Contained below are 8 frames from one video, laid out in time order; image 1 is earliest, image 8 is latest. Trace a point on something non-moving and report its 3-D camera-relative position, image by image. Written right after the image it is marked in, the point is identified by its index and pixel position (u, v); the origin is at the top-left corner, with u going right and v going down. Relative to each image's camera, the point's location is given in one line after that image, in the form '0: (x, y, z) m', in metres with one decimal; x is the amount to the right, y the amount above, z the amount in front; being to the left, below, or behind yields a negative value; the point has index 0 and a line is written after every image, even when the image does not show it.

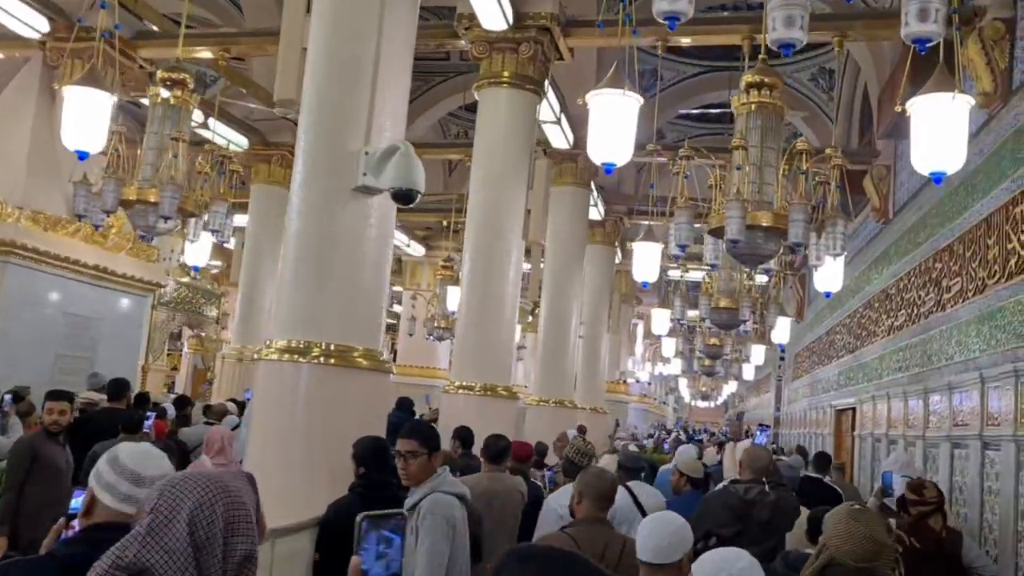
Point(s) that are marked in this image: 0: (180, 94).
0: (-2.6, +1.5, +7.1) m
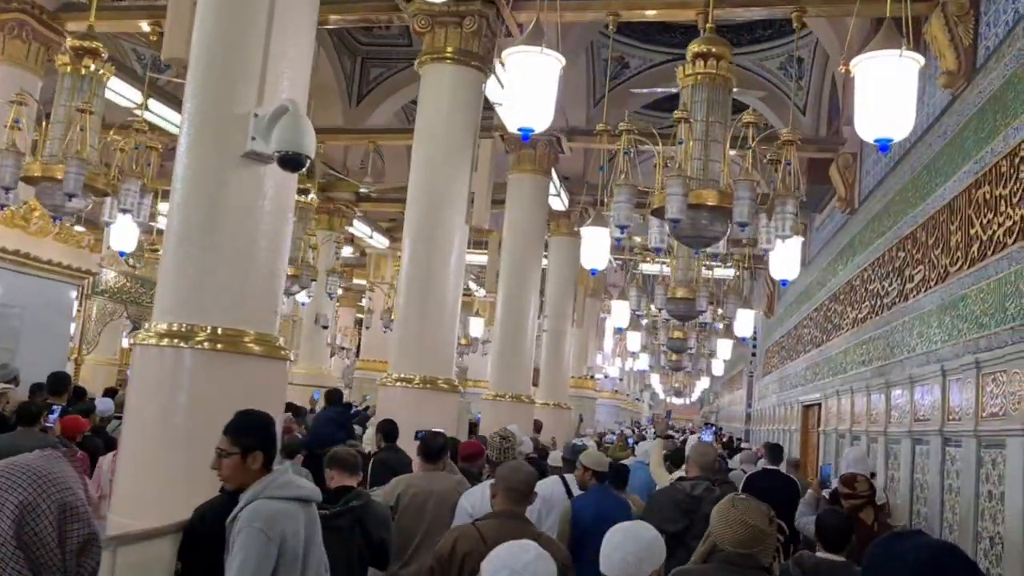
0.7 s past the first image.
0: (-3.1, +1.6, +6.6) m
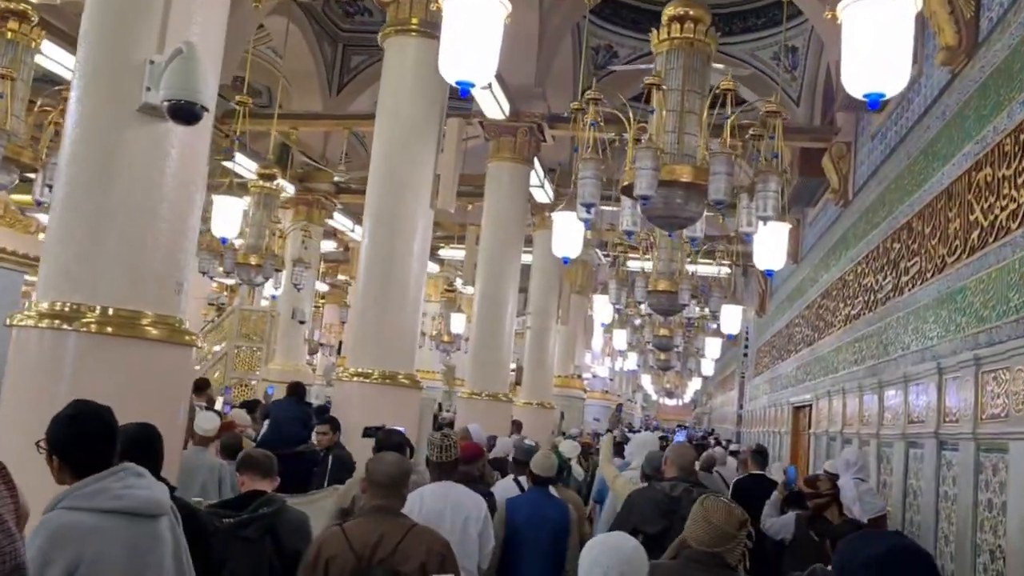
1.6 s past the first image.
0: (-3.3, +1.7, +6.1) m
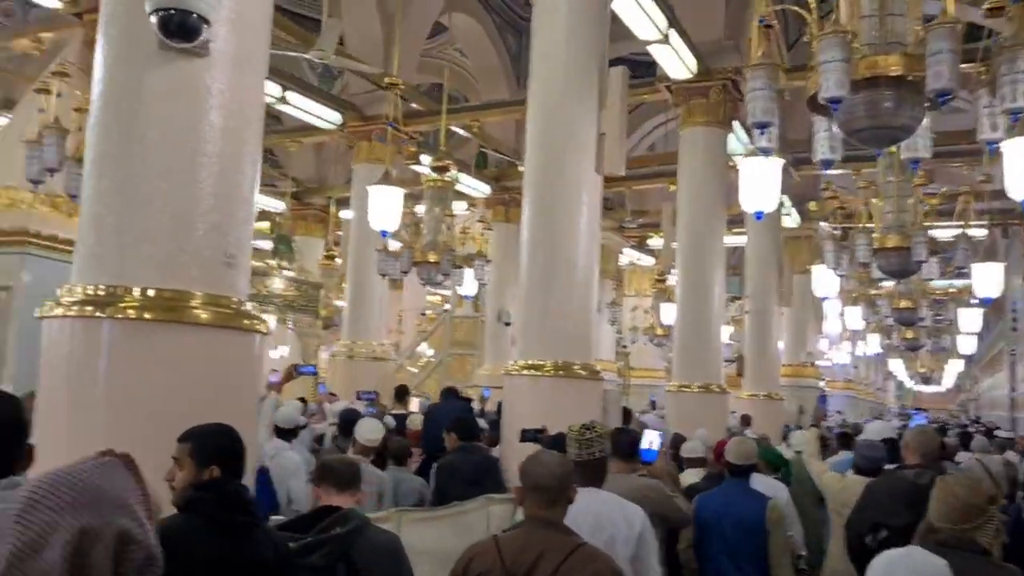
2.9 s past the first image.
0: (-2.4, +1.7, +5.9) m
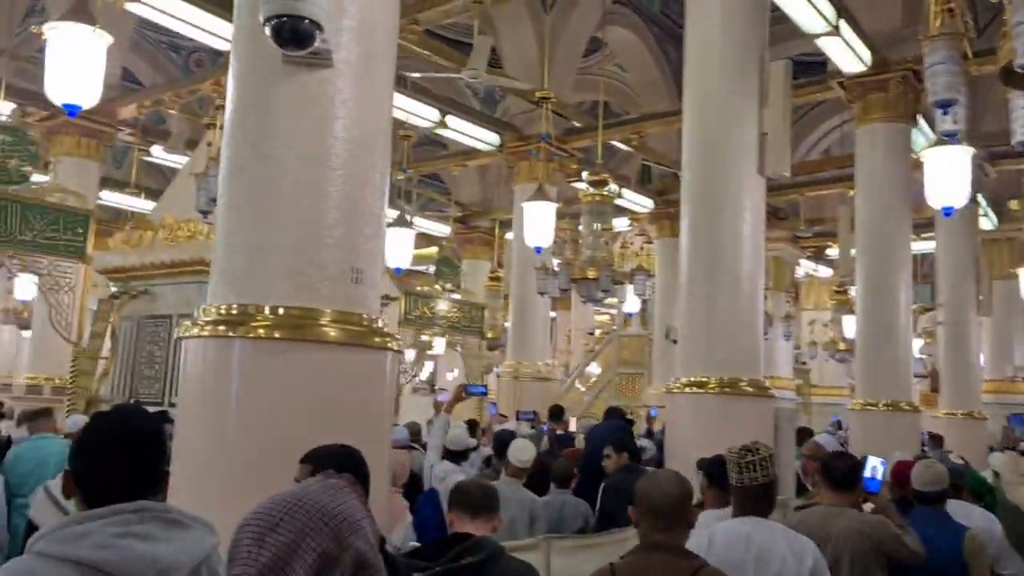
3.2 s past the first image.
0: (-1.4, +1.5, +6.0) m
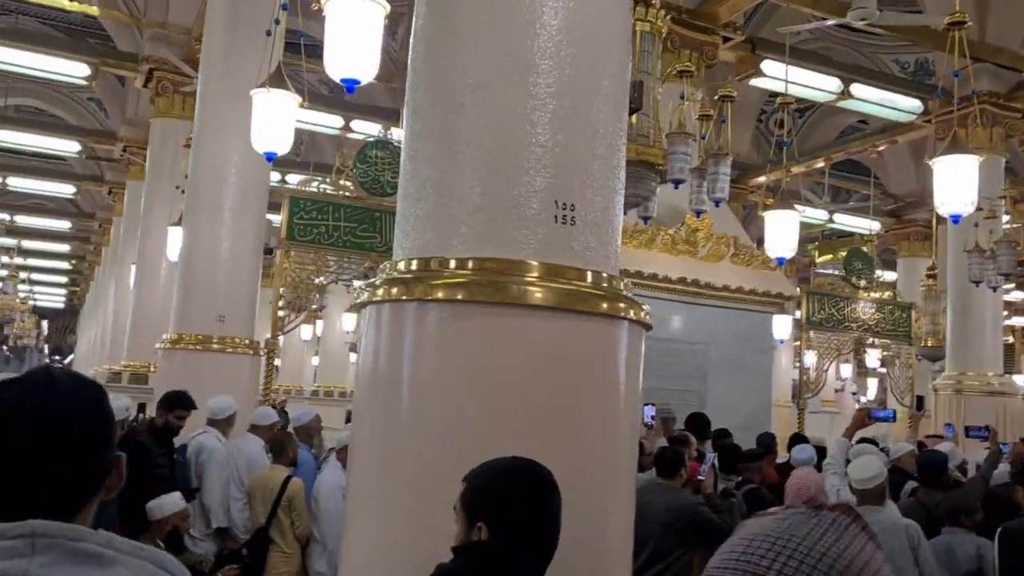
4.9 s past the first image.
0: (+0.7, +1.6, +5.3) m
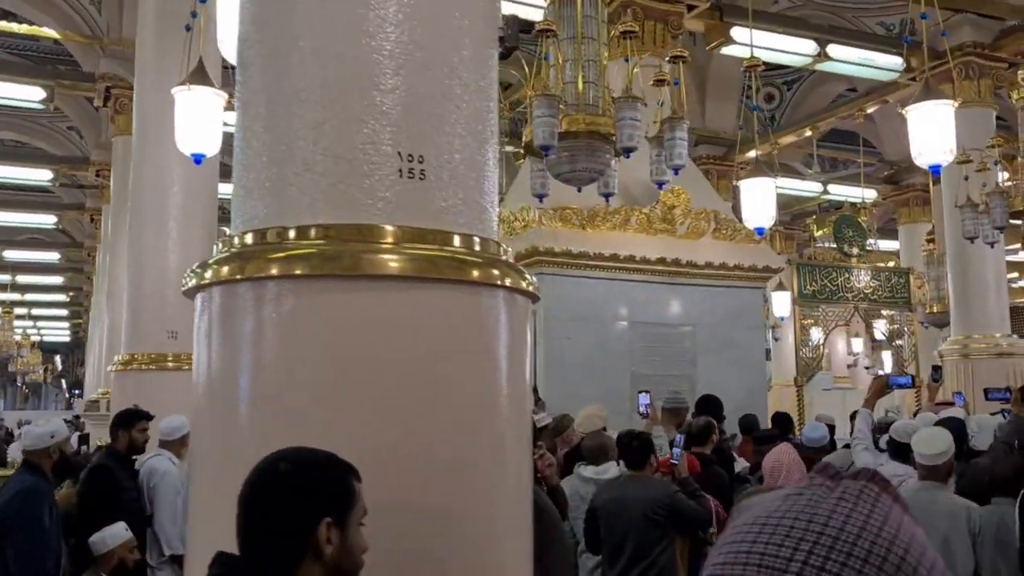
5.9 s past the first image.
0: (+0.3, +1.7, +4.9) m
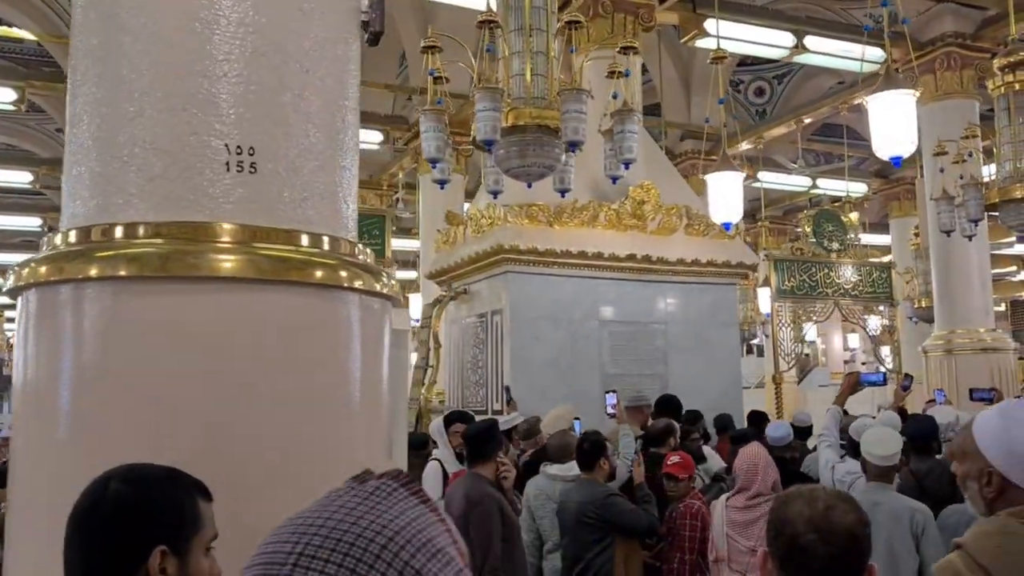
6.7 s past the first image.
0: (0.0, +1.7, +4.8) m
